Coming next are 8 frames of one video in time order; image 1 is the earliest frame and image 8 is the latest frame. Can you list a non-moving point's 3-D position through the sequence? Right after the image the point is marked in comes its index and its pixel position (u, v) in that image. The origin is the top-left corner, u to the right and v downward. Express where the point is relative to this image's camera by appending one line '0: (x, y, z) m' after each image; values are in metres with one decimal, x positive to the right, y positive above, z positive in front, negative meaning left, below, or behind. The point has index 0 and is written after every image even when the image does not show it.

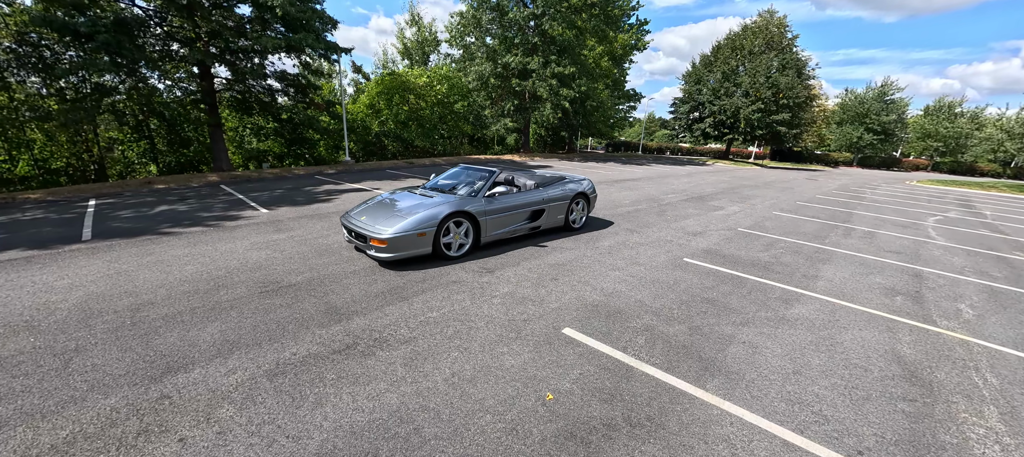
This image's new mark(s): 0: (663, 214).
0: (+3.3, +0.3, +8.7) m
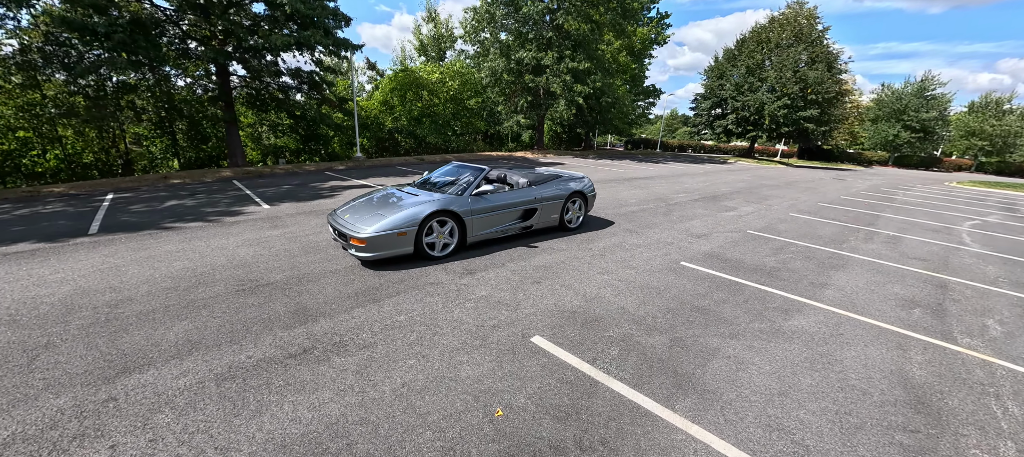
0: (+3.3, +0.3, +8.4) m
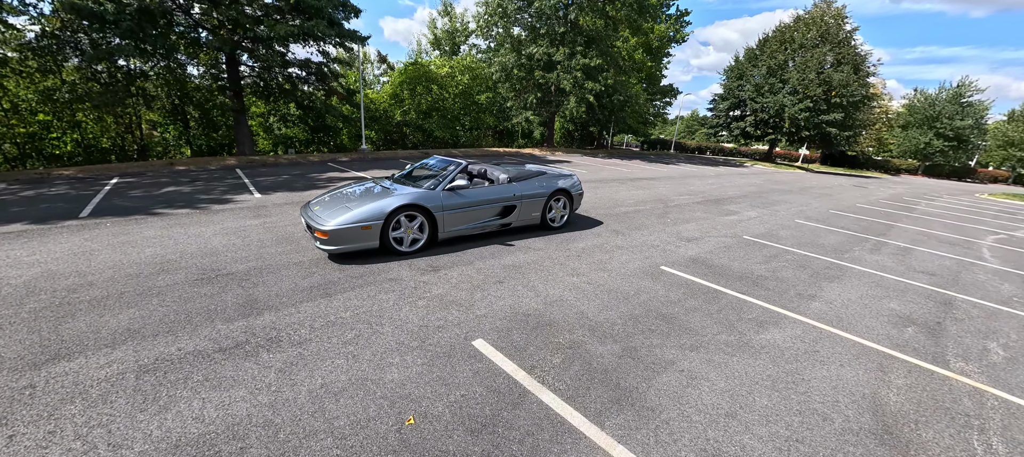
0: (+3.0, +0.2, +8.0) m
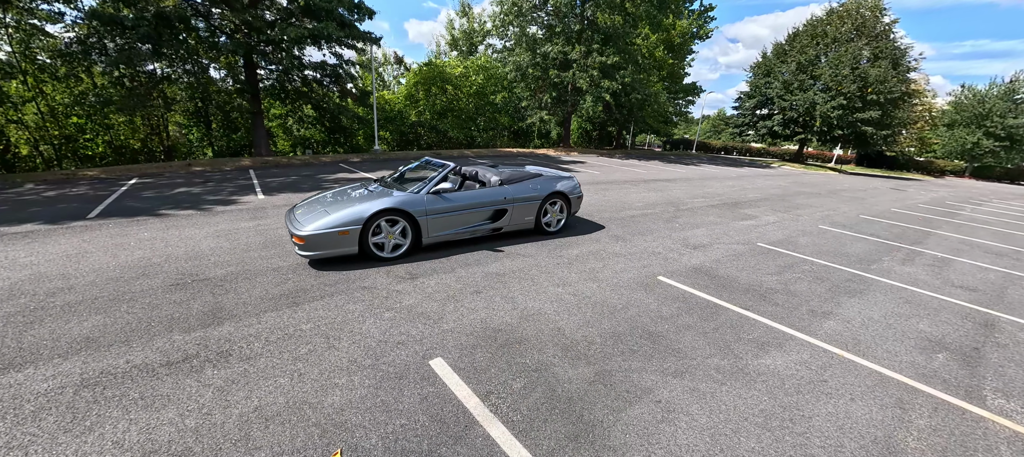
0: (+3.0, +0.1, +7.6) m
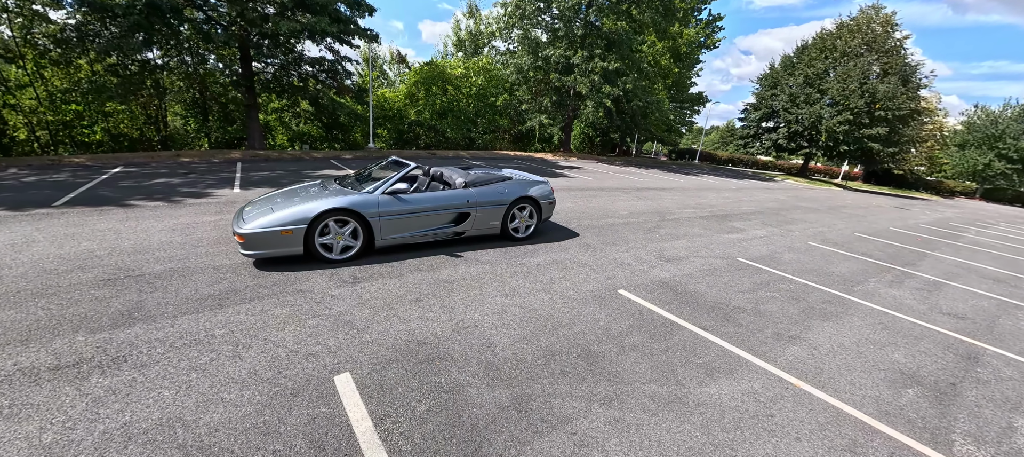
0: (+2.6, -0.1, +7.3) m
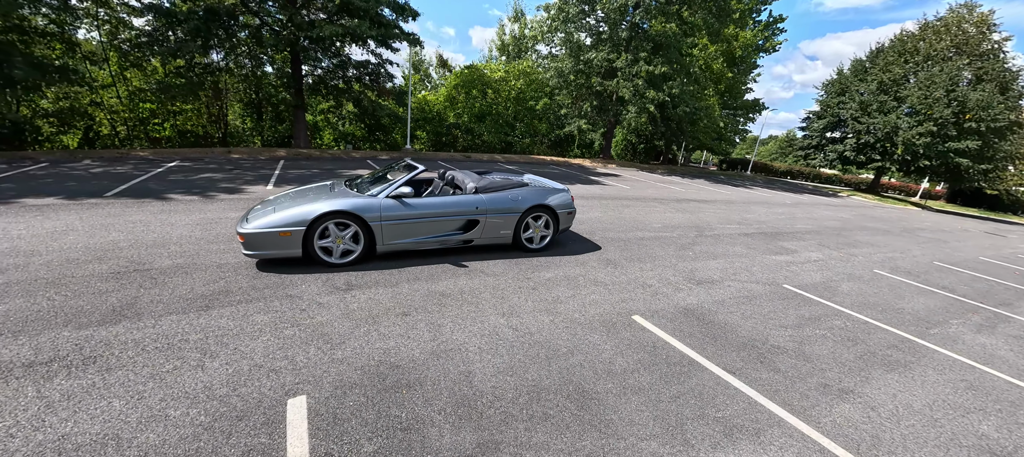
0: (+2.9, -0.3, +6.6) m
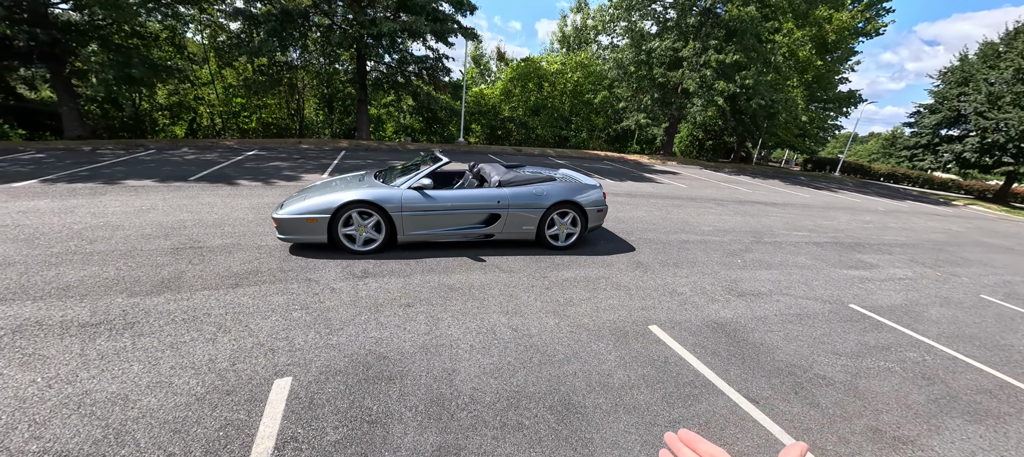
0: (+3.4, -0.4, +6.0) m
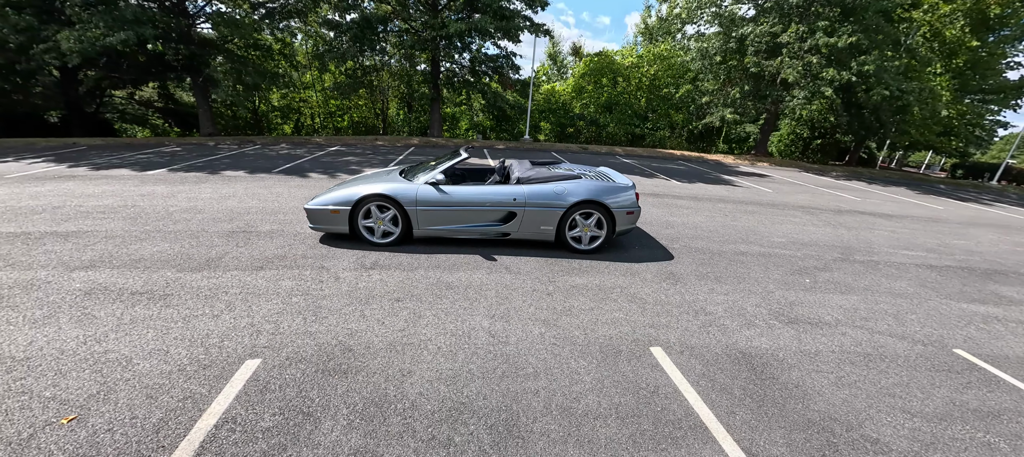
0: (+3.8, -0.6, +5.1) m
